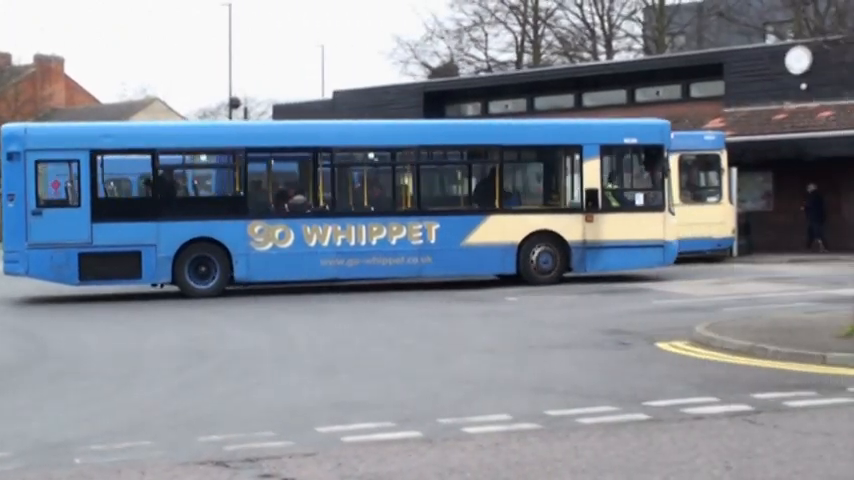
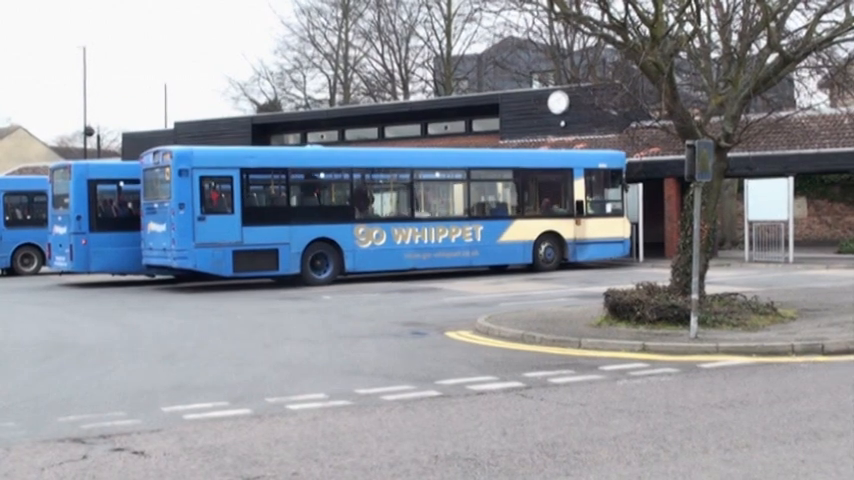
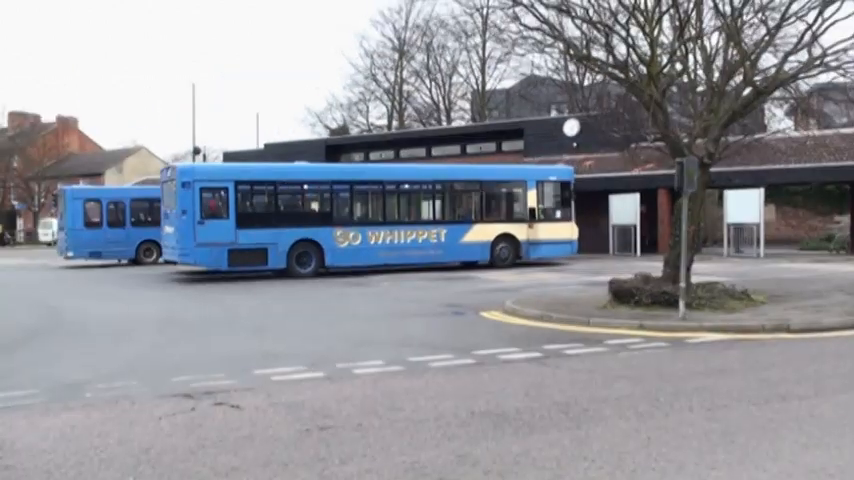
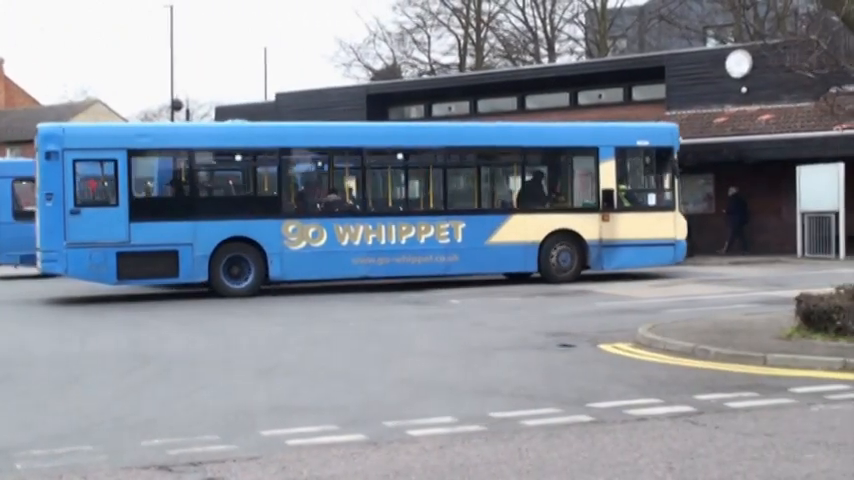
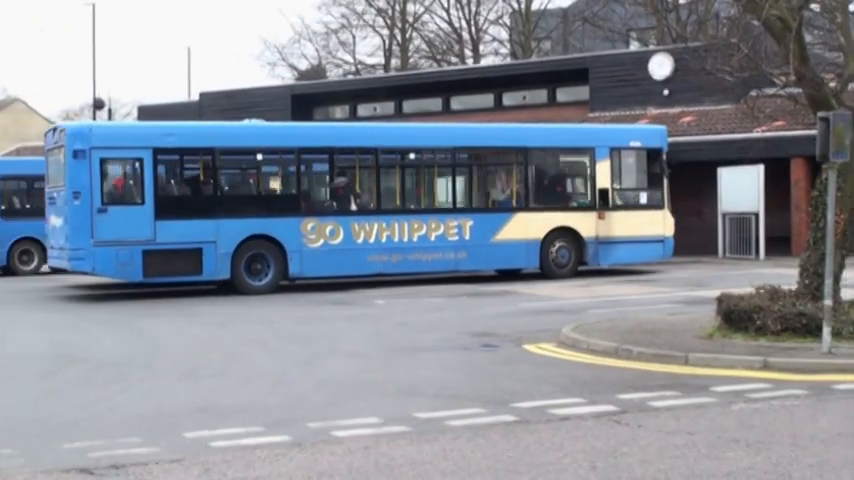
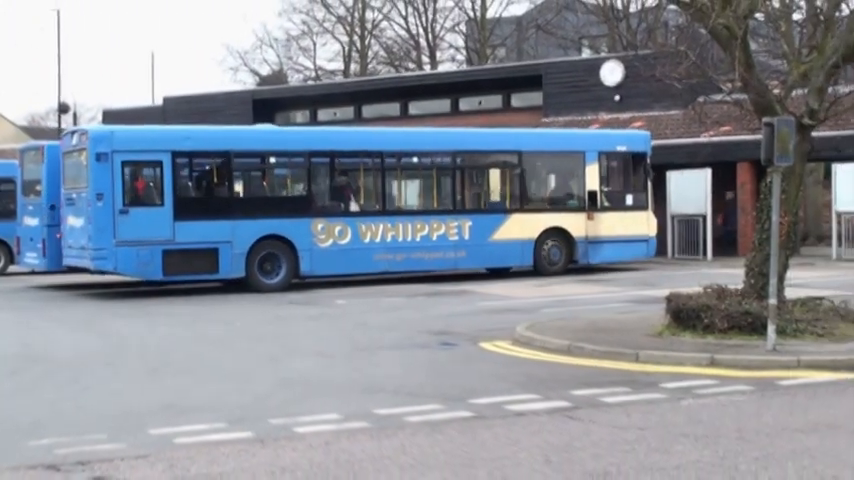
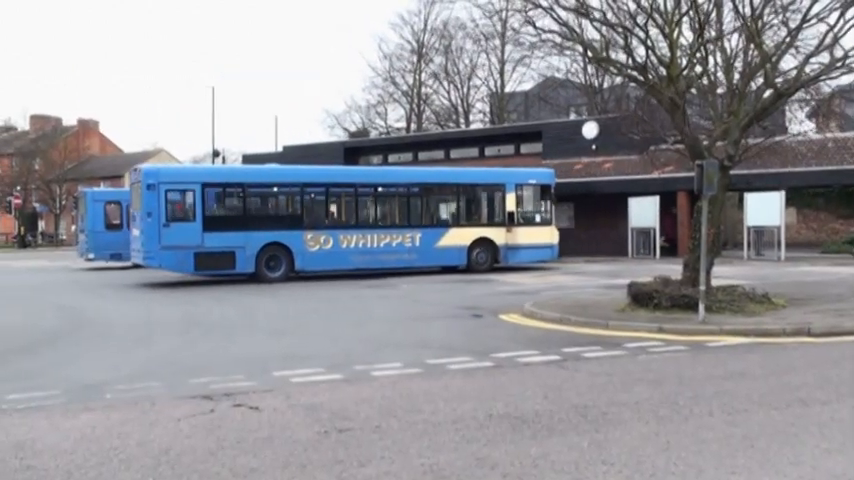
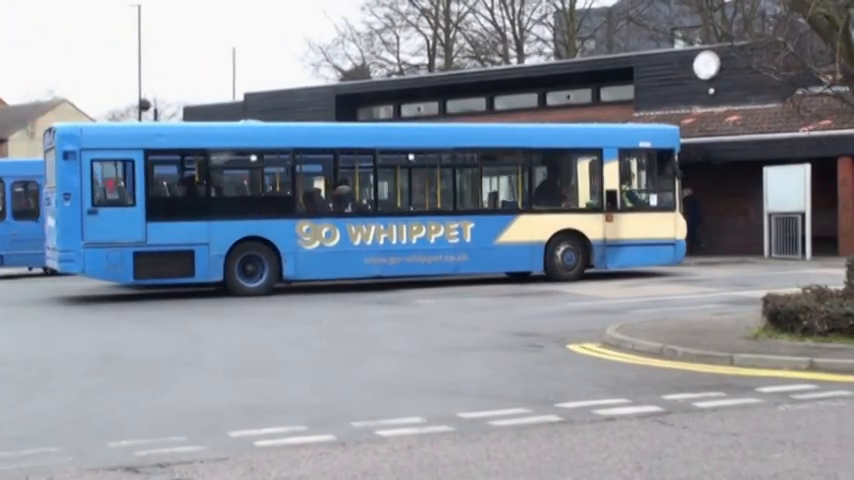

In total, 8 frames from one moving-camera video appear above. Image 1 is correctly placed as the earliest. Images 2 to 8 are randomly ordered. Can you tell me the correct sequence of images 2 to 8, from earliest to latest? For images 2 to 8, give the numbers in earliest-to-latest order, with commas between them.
4, 8, 5, 6, 2, 3, 7
